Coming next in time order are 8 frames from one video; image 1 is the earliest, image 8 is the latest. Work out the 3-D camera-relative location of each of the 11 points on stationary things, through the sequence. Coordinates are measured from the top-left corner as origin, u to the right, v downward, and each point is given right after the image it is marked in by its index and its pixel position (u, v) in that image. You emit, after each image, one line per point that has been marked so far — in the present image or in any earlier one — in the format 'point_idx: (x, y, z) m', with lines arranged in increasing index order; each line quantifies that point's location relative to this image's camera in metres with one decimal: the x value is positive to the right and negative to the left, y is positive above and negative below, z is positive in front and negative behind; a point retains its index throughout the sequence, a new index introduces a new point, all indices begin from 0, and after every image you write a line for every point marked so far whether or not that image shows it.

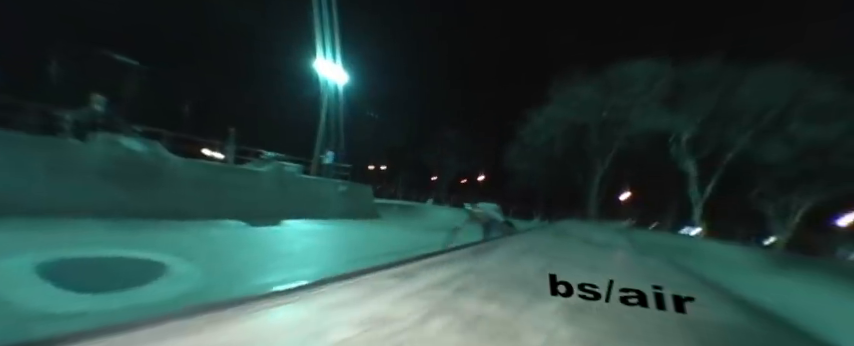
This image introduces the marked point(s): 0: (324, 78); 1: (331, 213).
0: (-5.4, +5.1, +13.7) m
1: (-4.6, -1.8, +12.2) m
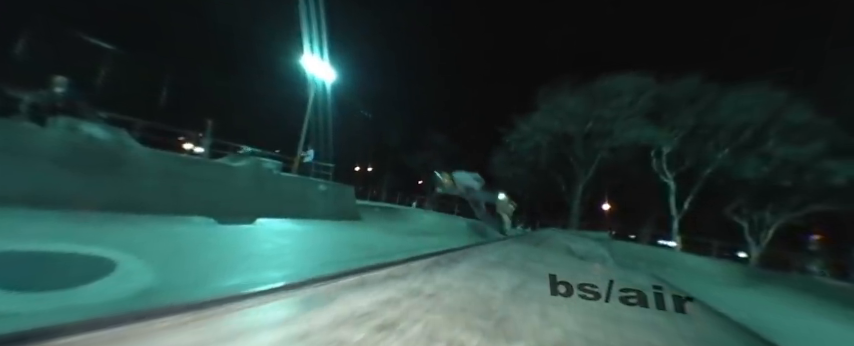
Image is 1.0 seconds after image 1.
0: (-6.0, +5.1, +13.5) m
1: (-5.5, -1.9, +12.1) m
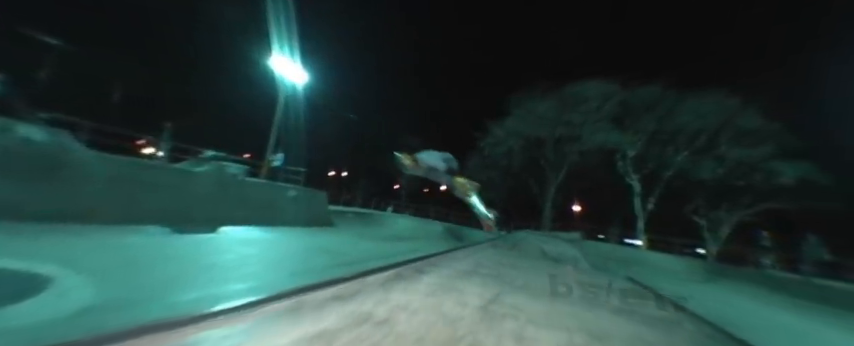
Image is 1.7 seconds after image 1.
0: (-7.3, +4.8, +13.1) m
1: (-6.7, -2.1, +11.7) m
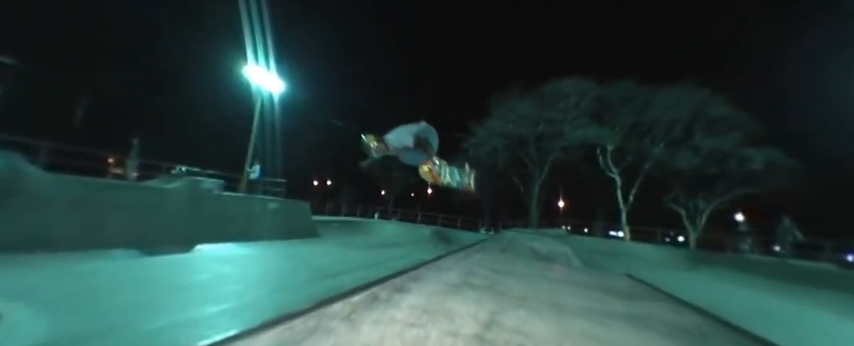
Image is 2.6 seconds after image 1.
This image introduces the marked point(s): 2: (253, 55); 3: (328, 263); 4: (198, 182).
0: (-8.3, +4.2, +12.7) m
1: (-7.3, -2.6, +11.3) m
2: (-8.7, +5.9, +12.9) m
3: (-3.6, -3.1, +9.0) m
4: (-8.0, -0.4, +8.7) m
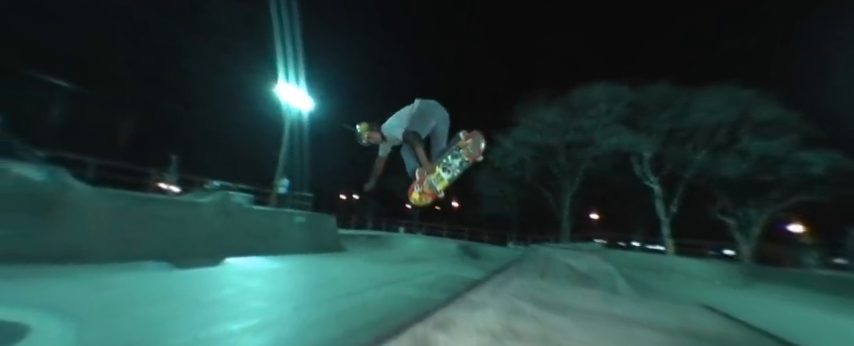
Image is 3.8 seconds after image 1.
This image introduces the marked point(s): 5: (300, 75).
0: (-7.1, +3.5, +13.1) m
1: (-6.0, -3.2, +11.2) m
2: (-7.5, +5.1, +13.4) m
3: (-2.5, -3.5, +8.7) m
4: (-7.0, -0.8, +8.8) m
5: (-6.8, +5.3, +13.9) m
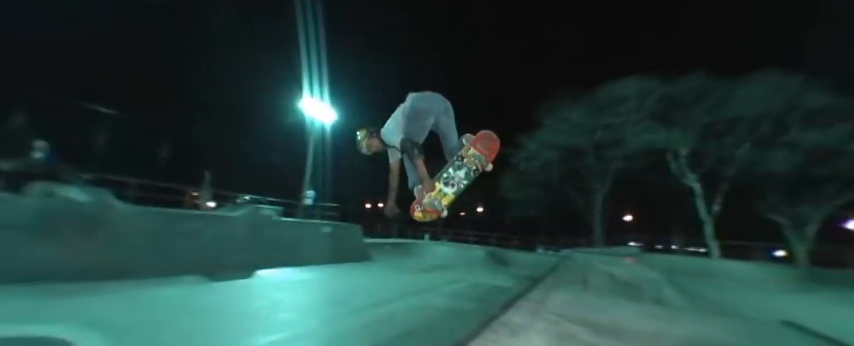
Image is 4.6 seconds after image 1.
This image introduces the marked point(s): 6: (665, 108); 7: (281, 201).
0: (-6.0, +2.9, +13.4) m
1: (-4.8, -3.7, +11.3) m
2: (-6.4, +4.5, +13.7) m
3: (-1.4, -3.9, +8.6) m
4: (-5.9, -1.3, +9.0) m
5: (-5.8, +4.7, +14.1) m
6: (+17.5, +4.8, +19.1) m
7: (-7.0, -1.3, +12.4) m
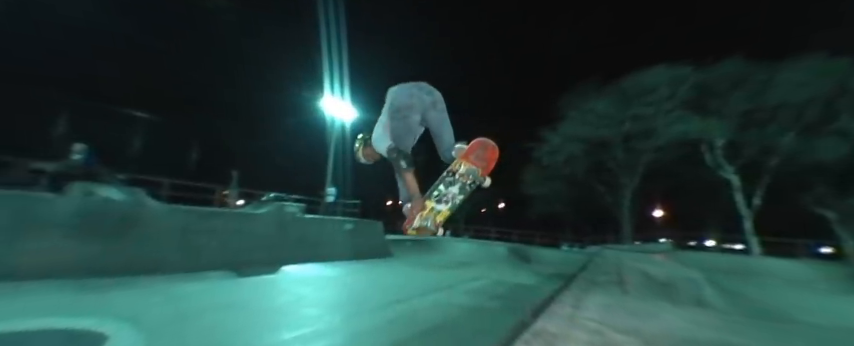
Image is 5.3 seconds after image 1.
0: (-5.0, +3.1, +13.5) m
1: (-3.8, -3.6, +11.4) m
2: (-5.4, +4.7, +13.8) m
3: (-0.5, -3.7, +8.6) m
4: (-5.1, -1.2, +9.1) m
5: (-4.8, +4.8, +14.2) m
6: (+18.7, +5.2, +18.1) m
7: (-5.9, -1.2, +12.6) m
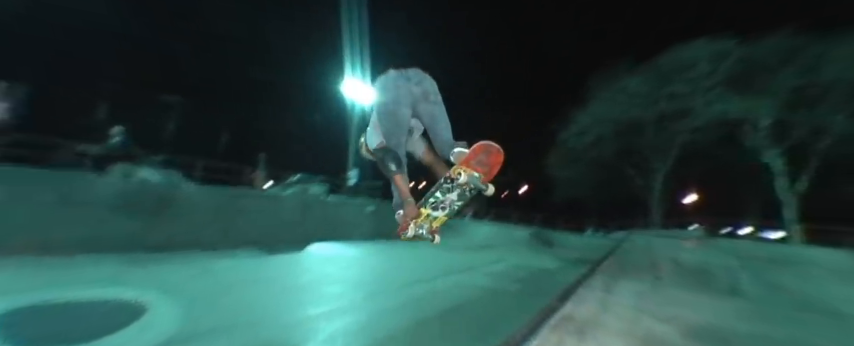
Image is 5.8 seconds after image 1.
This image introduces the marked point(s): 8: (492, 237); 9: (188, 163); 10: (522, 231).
0: (-3.9, +4.0, +13.4) m
1: (-2.8, -2.8, +11.6) m
2: (-4.3, +5.6, +13.7) m
3: (+0.3, -3.1, +8.6) m
4: (-4.2, -0.5, +9.3) m
5: (-3.6, +5.8, +14.1) m
6: (+20.0, +6.2, +16.8) m
7: (-4.9, -0.3, +12.8) m
8: (+3.5, -3.6, +14.7) m
9: (-8.9, +0.5, +9.6) m
10: (+5.7, -3.6, +16.1) m
